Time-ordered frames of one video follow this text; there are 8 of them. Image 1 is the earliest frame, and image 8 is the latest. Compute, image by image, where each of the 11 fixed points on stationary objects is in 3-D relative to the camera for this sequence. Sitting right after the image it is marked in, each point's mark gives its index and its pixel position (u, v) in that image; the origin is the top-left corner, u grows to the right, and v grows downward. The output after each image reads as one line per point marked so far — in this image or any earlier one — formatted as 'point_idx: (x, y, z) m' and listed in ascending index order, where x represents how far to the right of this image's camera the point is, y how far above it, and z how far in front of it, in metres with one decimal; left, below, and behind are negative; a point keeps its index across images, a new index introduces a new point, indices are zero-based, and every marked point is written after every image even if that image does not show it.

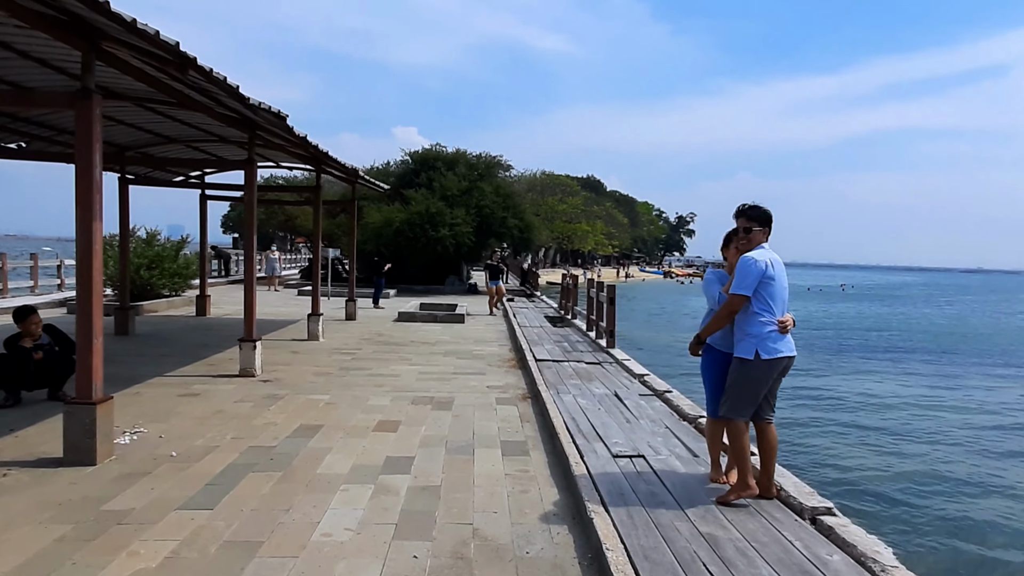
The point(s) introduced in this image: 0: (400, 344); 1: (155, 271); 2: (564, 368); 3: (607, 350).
0: (-2.2, -1.1, +12.3) m
1: (-9.5, +0.5, +16.7) m
2: (+0.8, -1.2, +9.1) m
3: (+1.6, -1.1, +10.5) m
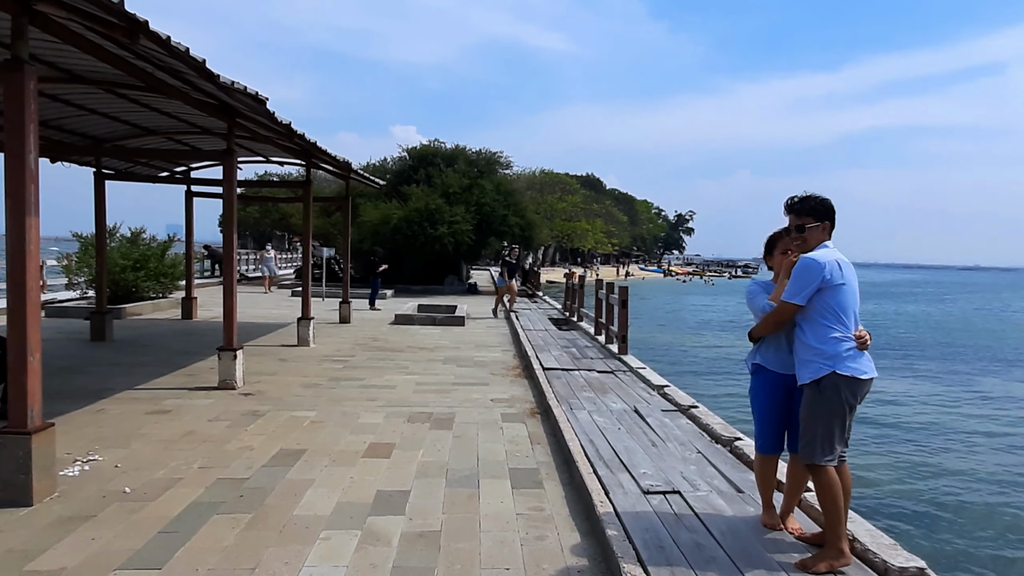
0: (-2.2, -1.1, +11.6) m
1: (-9.5, +0.4, +15.9) m
2: (+0.8, -1.2, +8.4) m
3: (+1.7, -1.1, +9.7) m
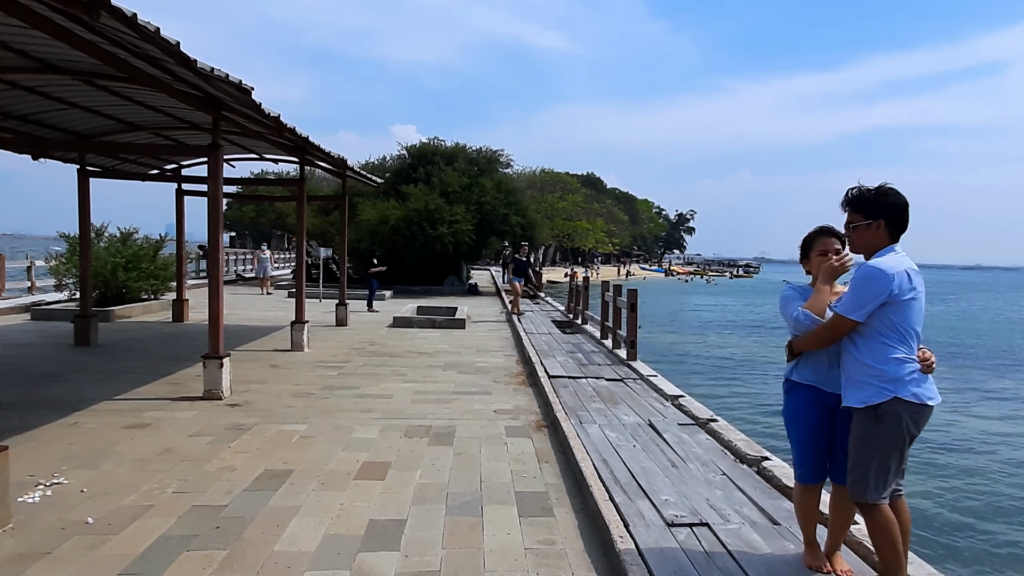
0: (-2.1, -1.2, +11.1) m
1: (-9.4, +0.4, +15.4) m
2: (+0.9, -1.3, +7.9) m
3: (+1.7, -1.1, +9.2) m
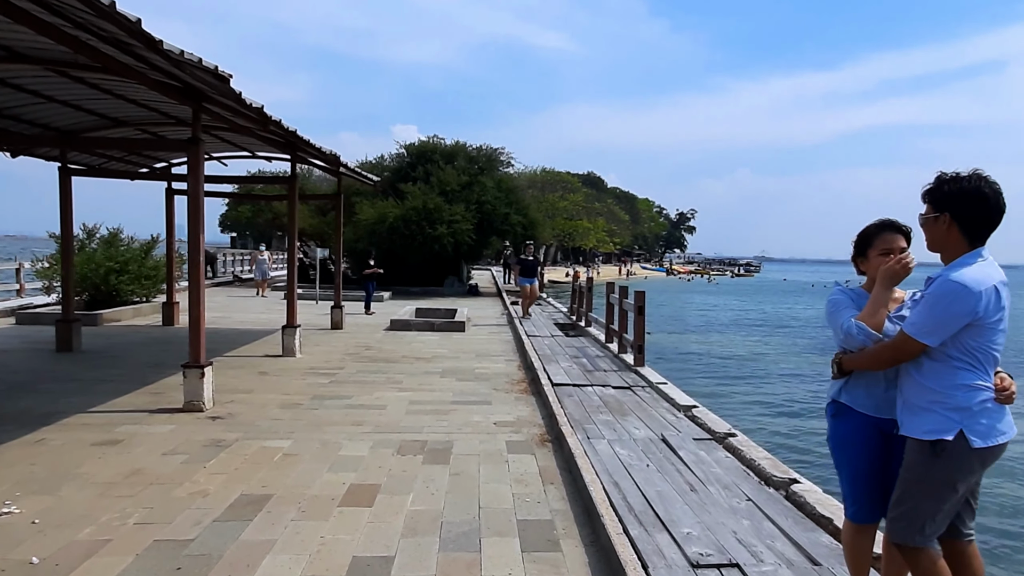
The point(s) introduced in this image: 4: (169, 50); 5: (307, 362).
0: (-2.1, -1.2, +10.6) m
1: (-9.4, +0.3, +14.9) m
2: (+0.9, -1.3, +7.4) m
3: (+1.8, -1.2, +8.7) m
4: (-2.9, +2.0, +5.2) m
5: (-3.3, -1.2, +10.1) m
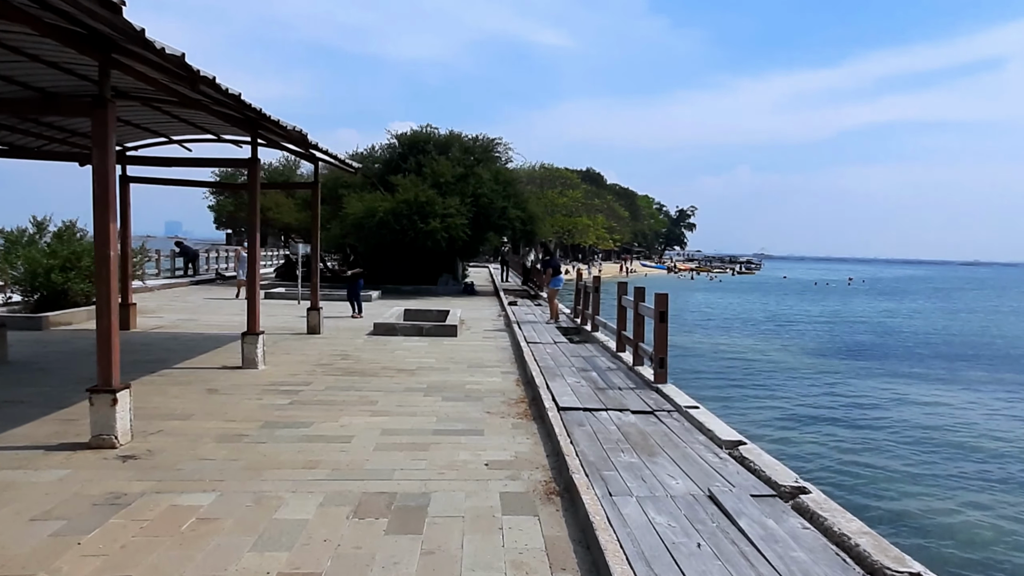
0: (-2.1, -1.2, +9.1) m
1: (-9.4, +0.3, +13.4) m
2: (+0.9, -1.3, +5.9) m
3: (+1.7, -1.2, +7.3) m
4: (-2.9, +2.0, +3.7) m
5: (-3.4, -1.2, +8.7) m
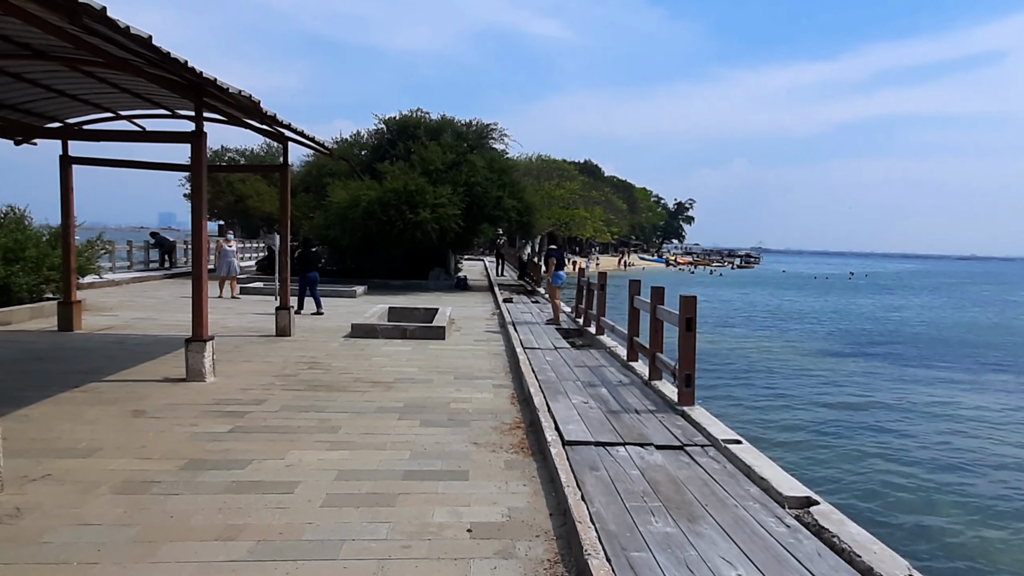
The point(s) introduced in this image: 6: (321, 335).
0: (-2.2, -1.2, +7.7) m
1: (-9.5, +0.4, +12.0) m
2: (+0.8, -1.4, +4.6) m
3: (+1.7, -1.2, +5.9) m
4: (-2.9, +1.9, +2.3) m
5: (-3.4, -1.2, +7.3) m
6: (-3.5, -0.9, +11.5) m
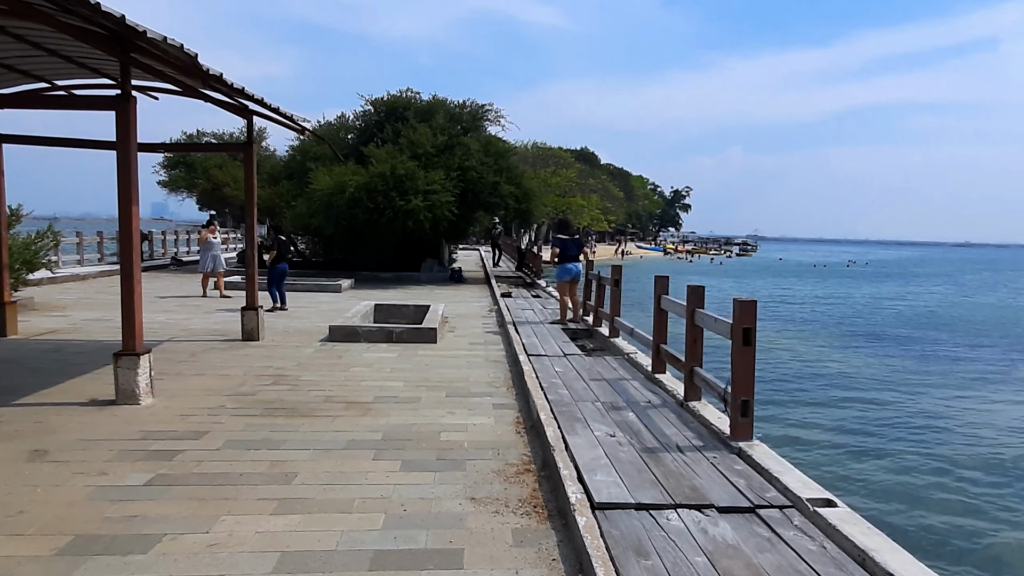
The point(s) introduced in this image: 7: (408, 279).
0: (-2.2, -1.2, +6.3) m
1: (-9.5, +0.4, +10.5) m
2: (+0.9, -1.4, +3.2) m
3: (+1.7, -1.2, +4.5) m
4: (-2.8, +1.8, +0.8) m
5: (-3.4, -1.2, +5.9) m
6: (-3.5, -0.8, +10.1) m
7: (-3.3, +0.3, +19.8) m
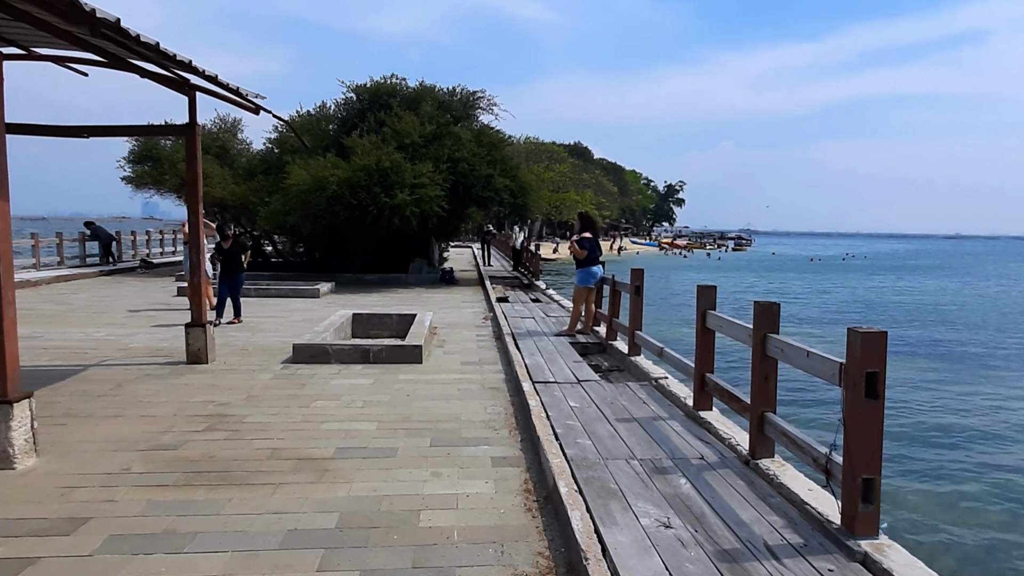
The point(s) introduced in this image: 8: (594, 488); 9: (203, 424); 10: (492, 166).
0: (-2.1, -1.4, +4.7) m
1: (-9.6, +0.2, +8.8) m
2: (+1.0, -1.5, +1.6) m
3: (+1.8, -1.3, +3.0) m
4: (-2.8, +1.6, -0.8) m
5: (-3.3, -1.4, +4.2) m
6: (-3.5, -0.9, +8.4) m
7: (-3.4, +0.2, +18.1) m
8: (+0.5, -1.3, +4.1) m
9: (-2.9, -1.3, +5.8) m
10: (-0.6, +3.7, +18.8) m
